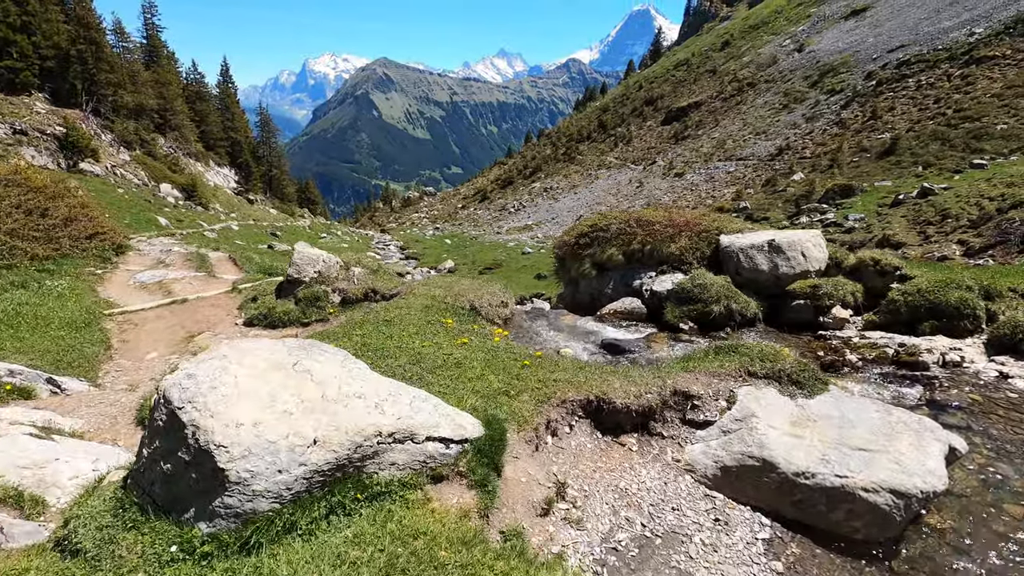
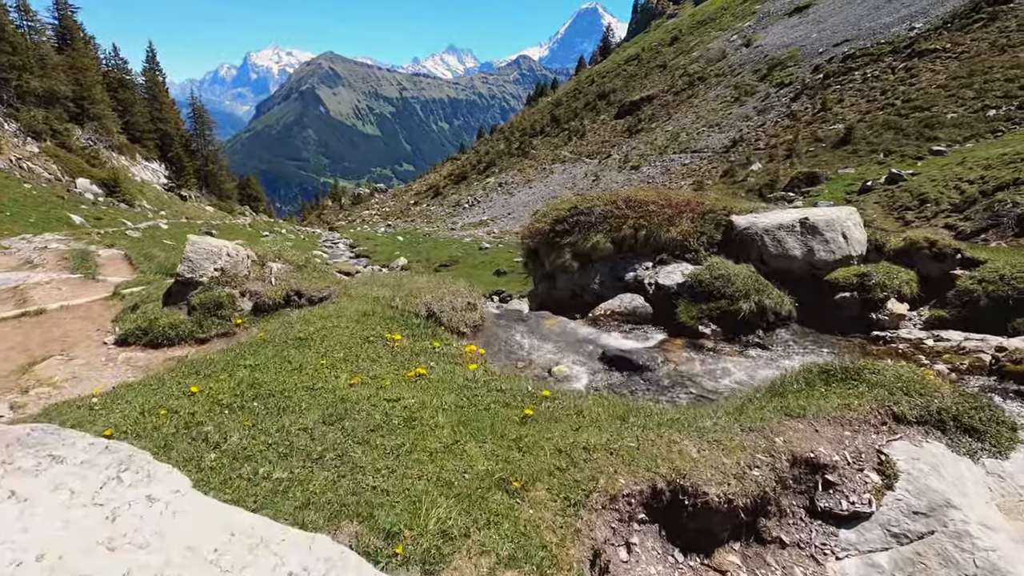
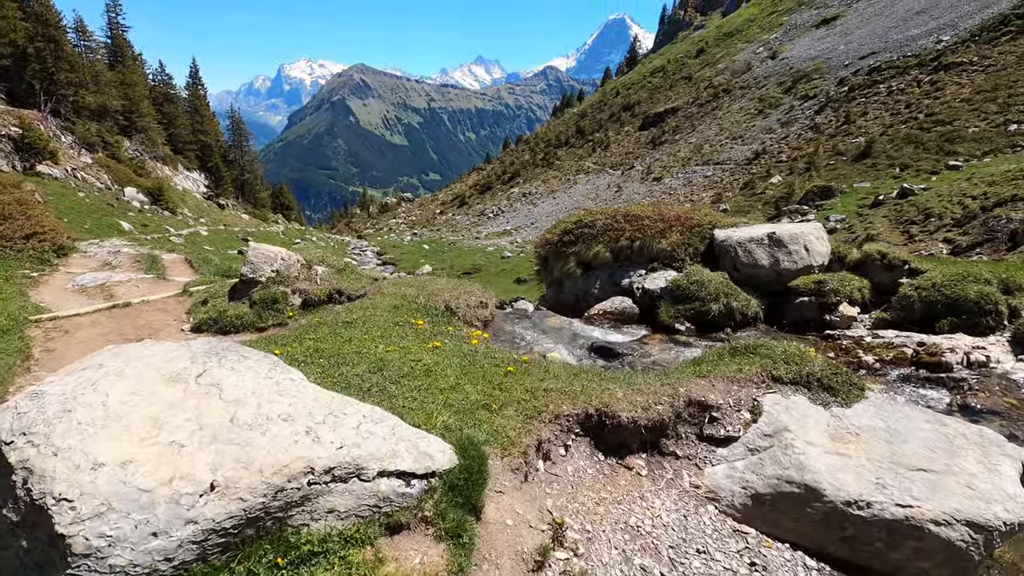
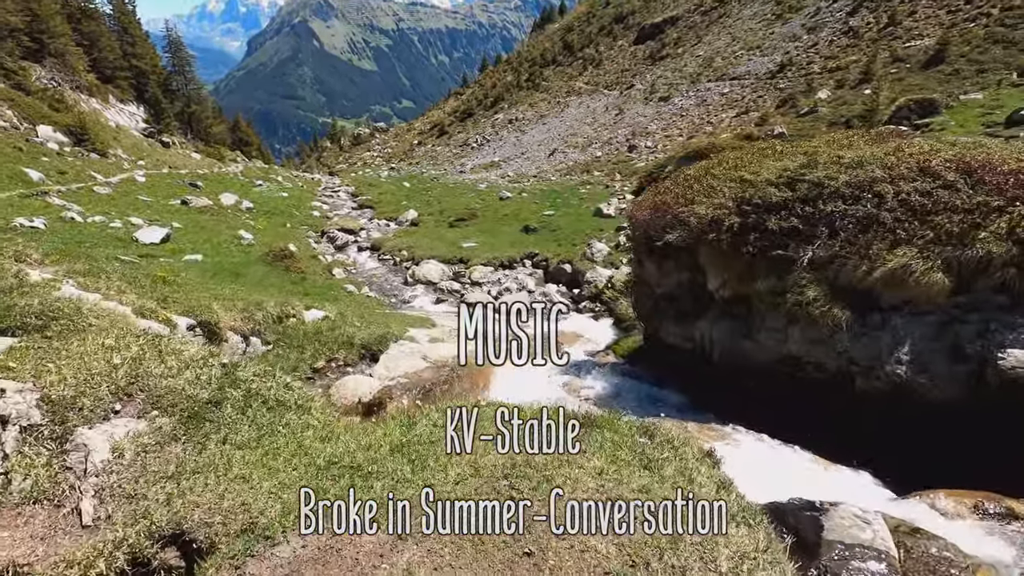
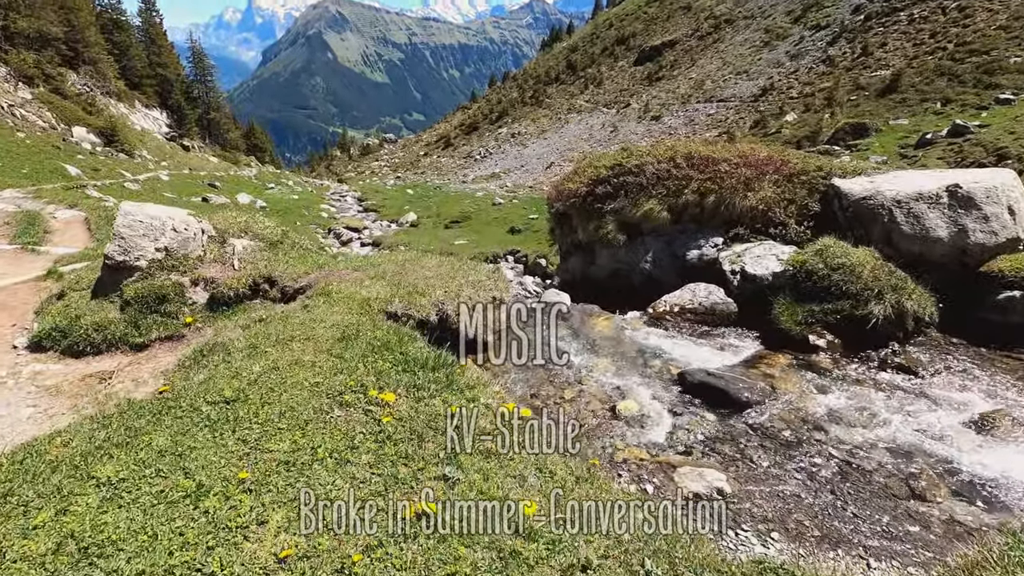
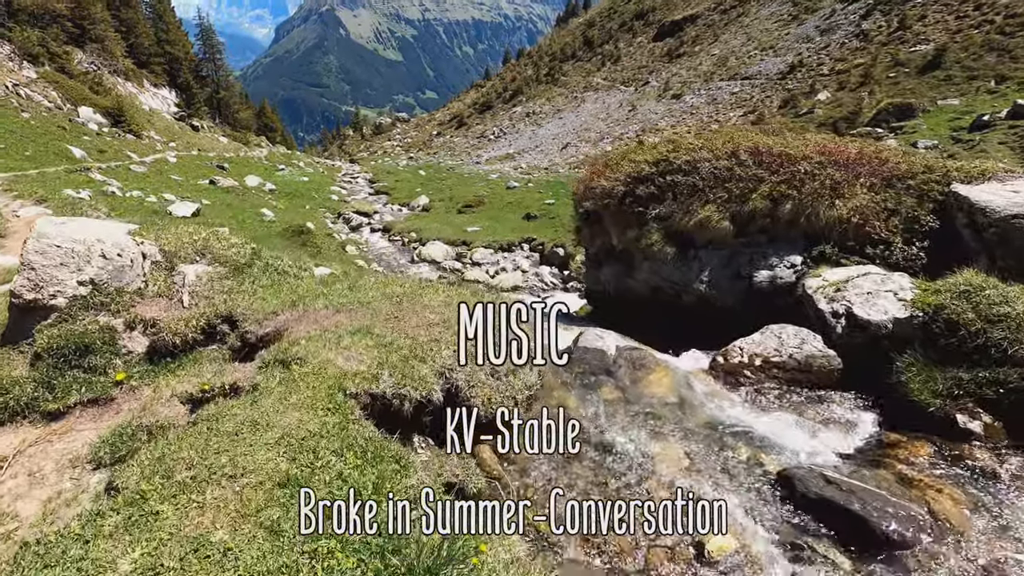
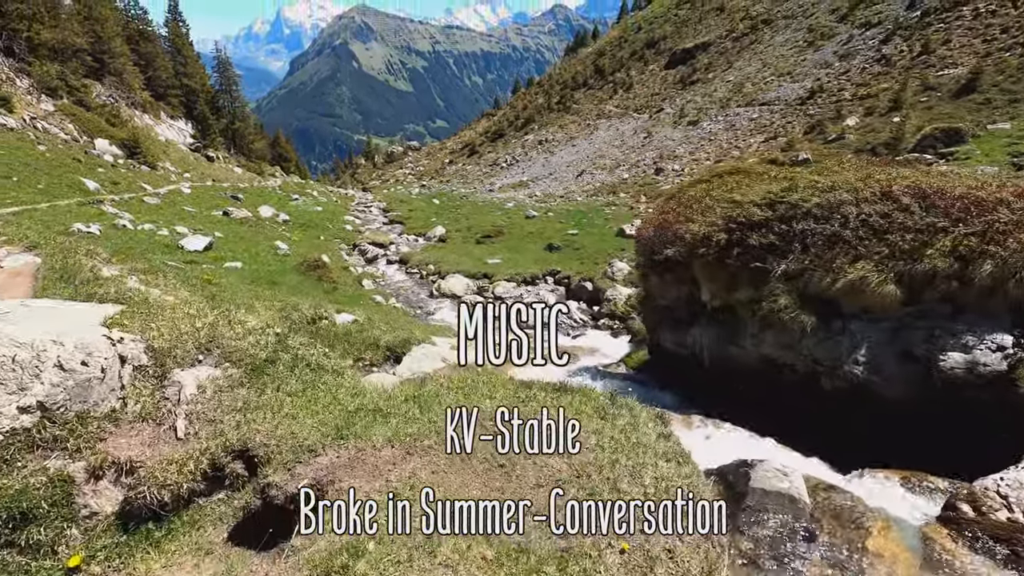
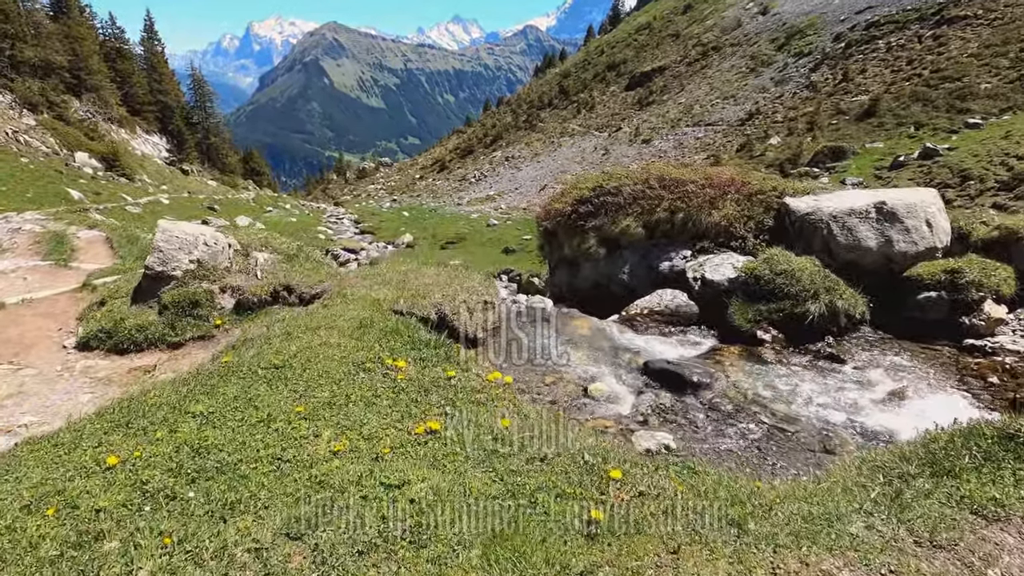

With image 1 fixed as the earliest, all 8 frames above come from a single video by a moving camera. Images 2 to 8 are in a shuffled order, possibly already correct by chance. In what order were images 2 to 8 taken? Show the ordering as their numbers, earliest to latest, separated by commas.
3, 2, 8, 5, 6, 7, 4
